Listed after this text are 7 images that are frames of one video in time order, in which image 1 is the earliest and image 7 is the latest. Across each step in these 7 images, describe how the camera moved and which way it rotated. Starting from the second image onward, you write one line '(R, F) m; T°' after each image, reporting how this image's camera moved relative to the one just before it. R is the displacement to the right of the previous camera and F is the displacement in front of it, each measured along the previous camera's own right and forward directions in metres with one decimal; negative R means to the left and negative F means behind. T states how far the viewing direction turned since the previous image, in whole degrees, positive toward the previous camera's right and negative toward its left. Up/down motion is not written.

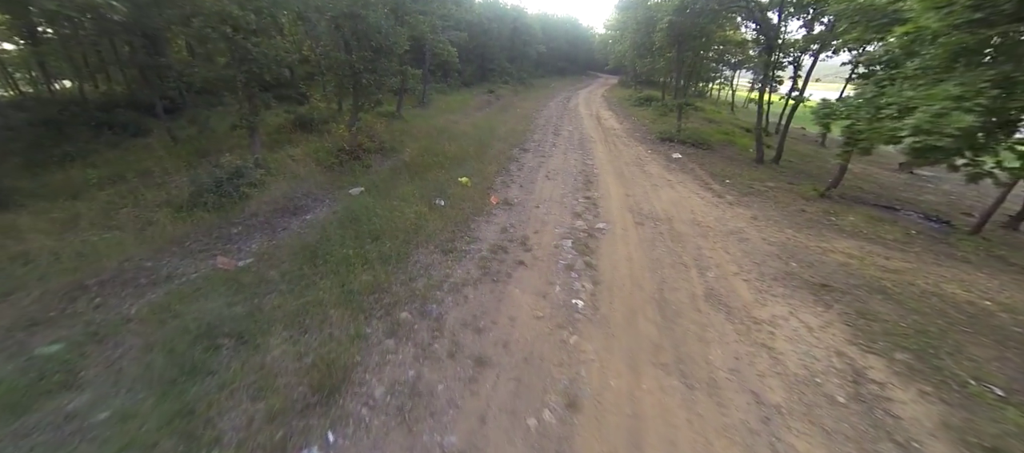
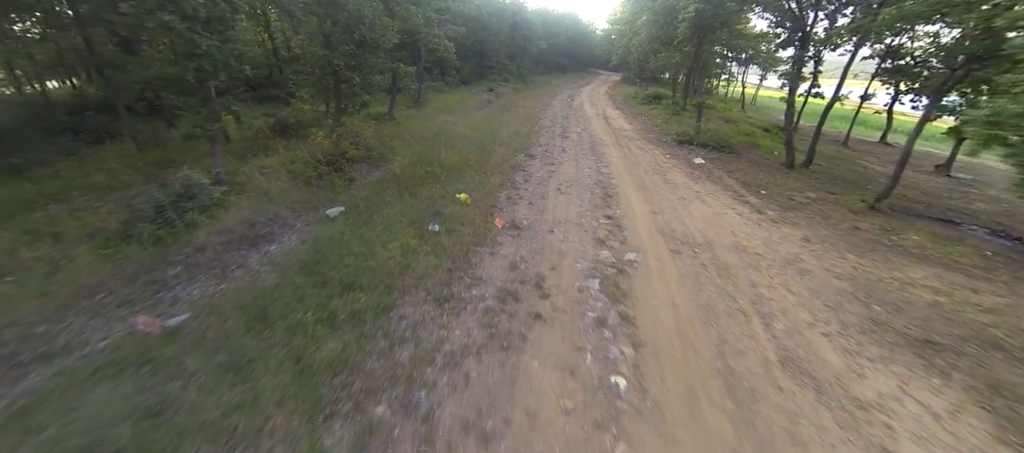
(-0.2, +1.4) m; 0°
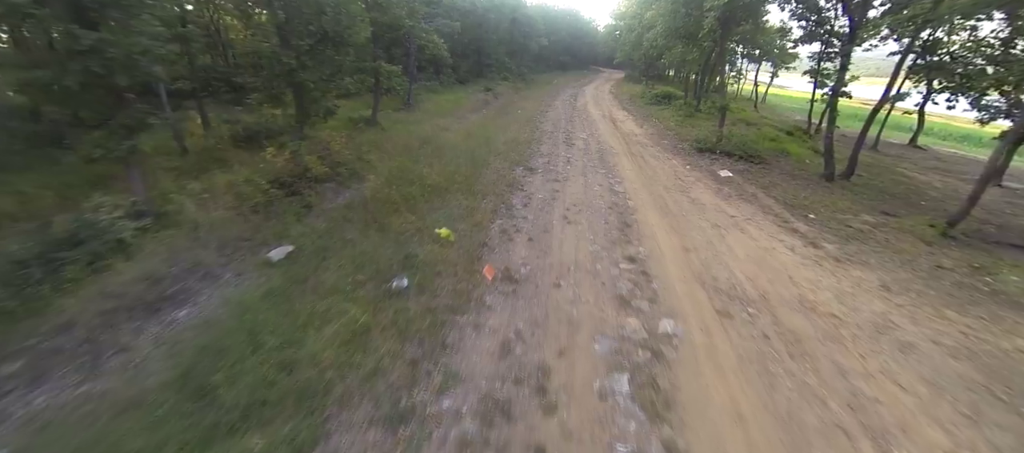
(+0.1, +1.7) m; 0°
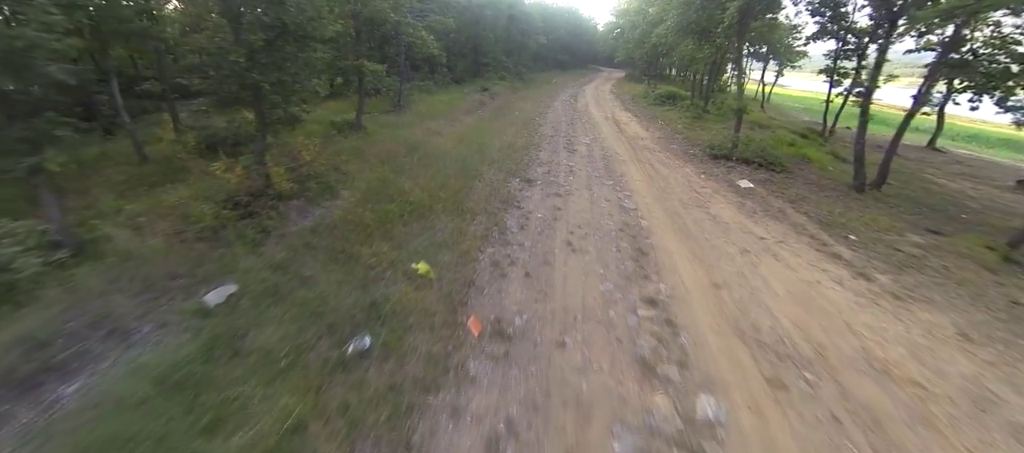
(+0.1, +1.1) m; 0°
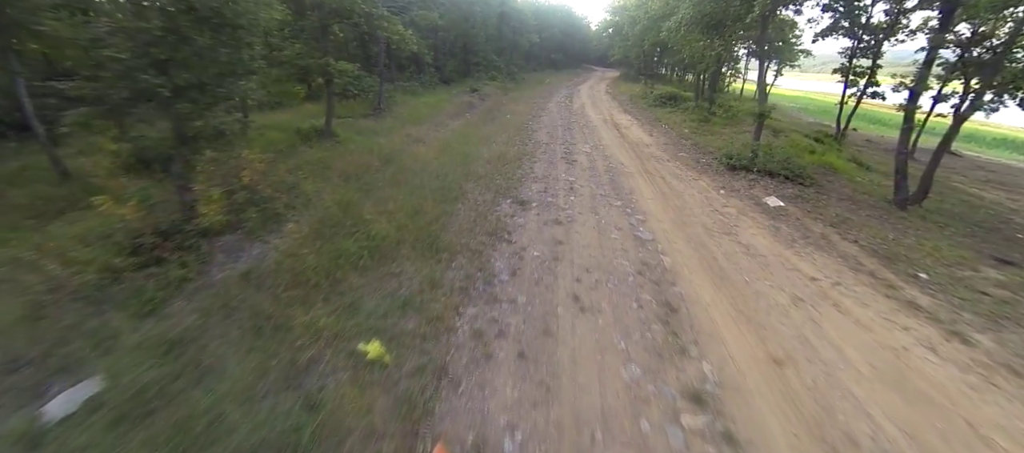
(+0.1, +1.5) m; +1°
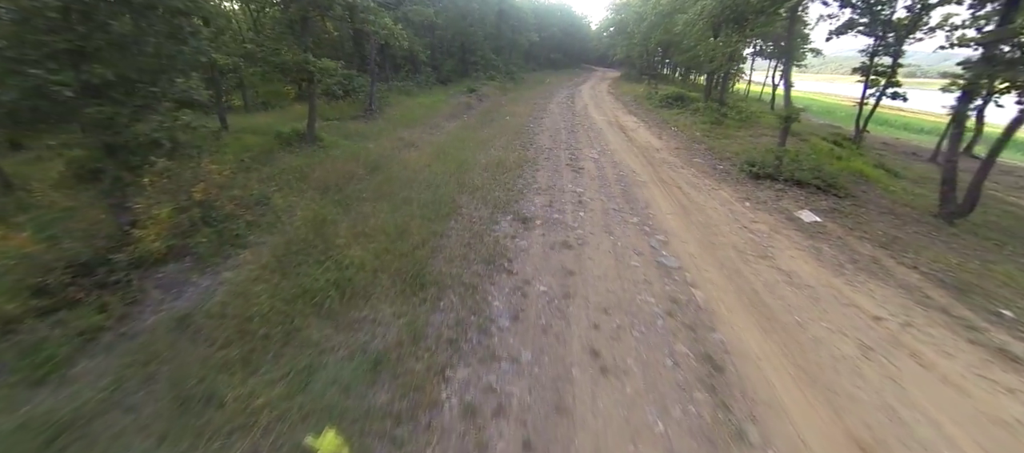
(0.0, +1.0) m; 0°
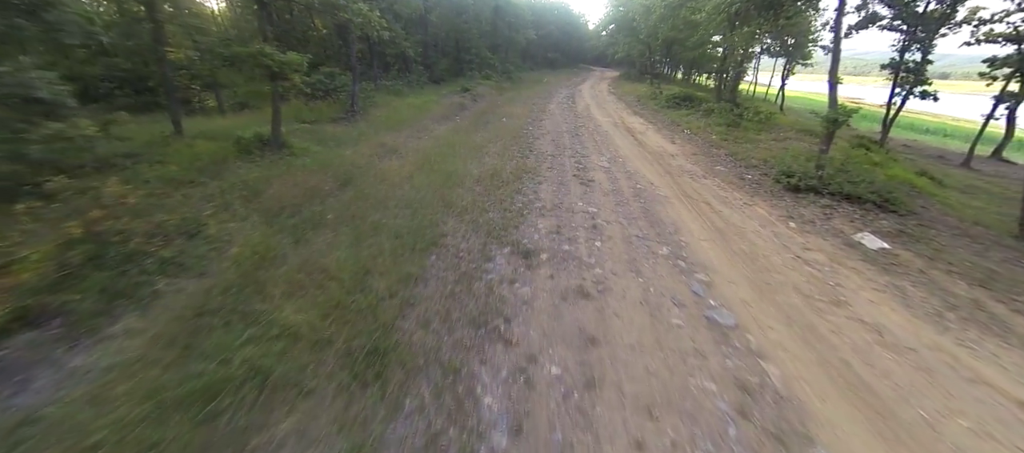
(0.0, +1.4) m; +1°
